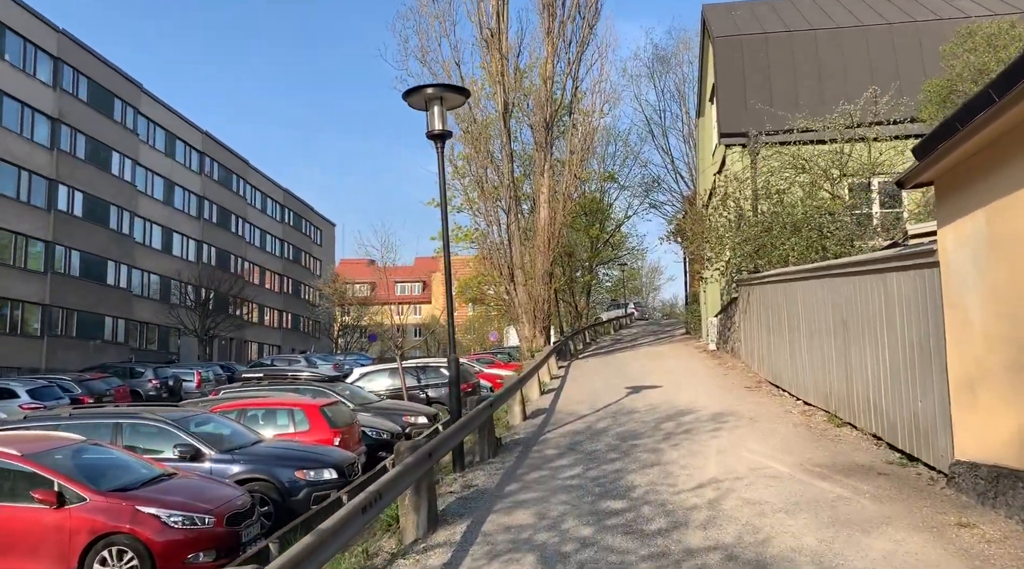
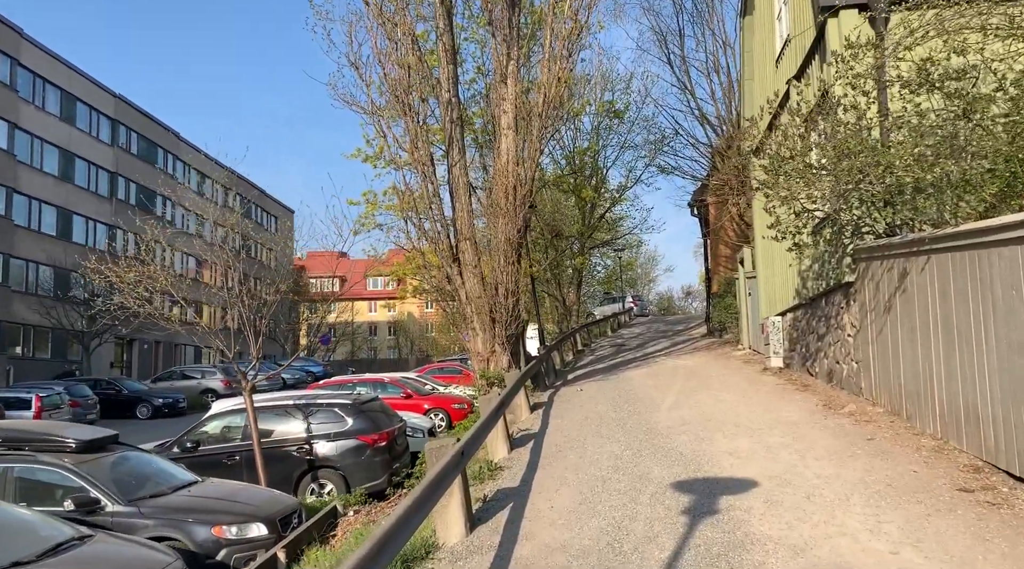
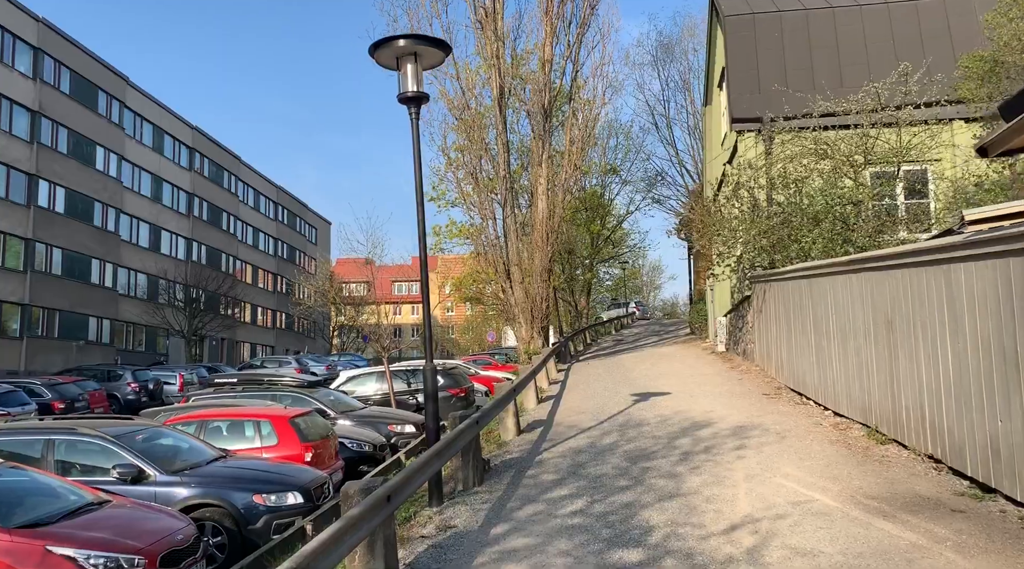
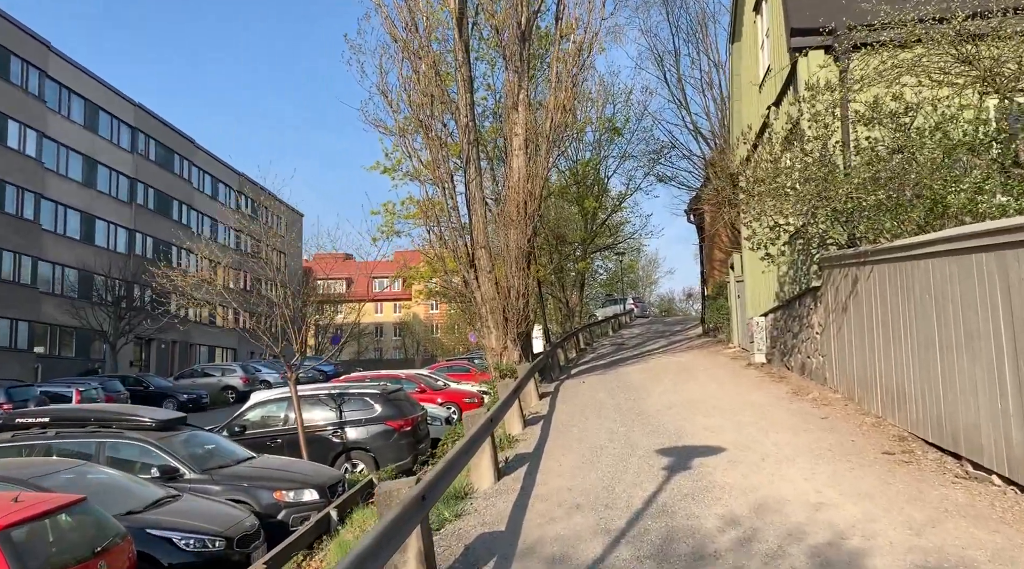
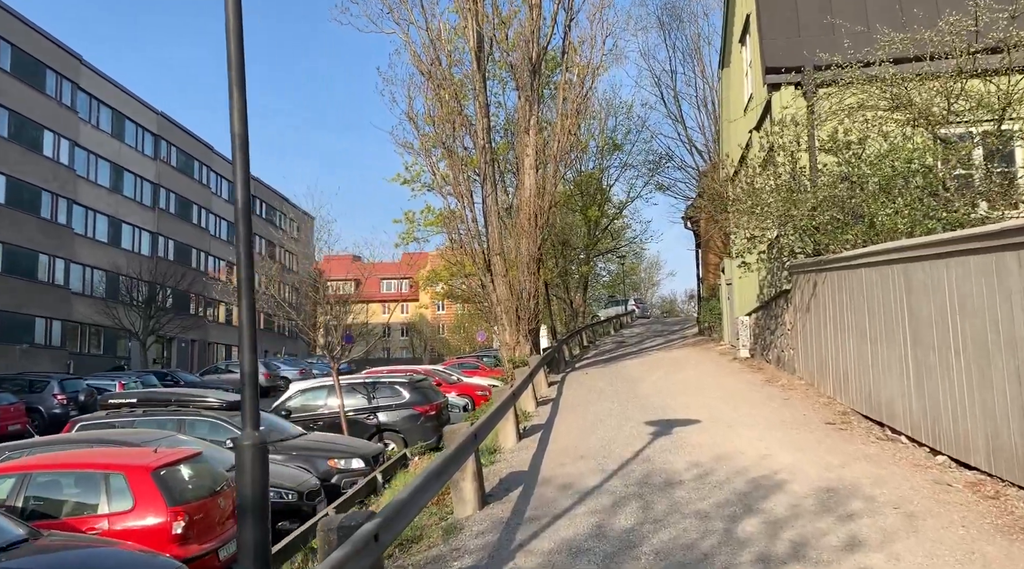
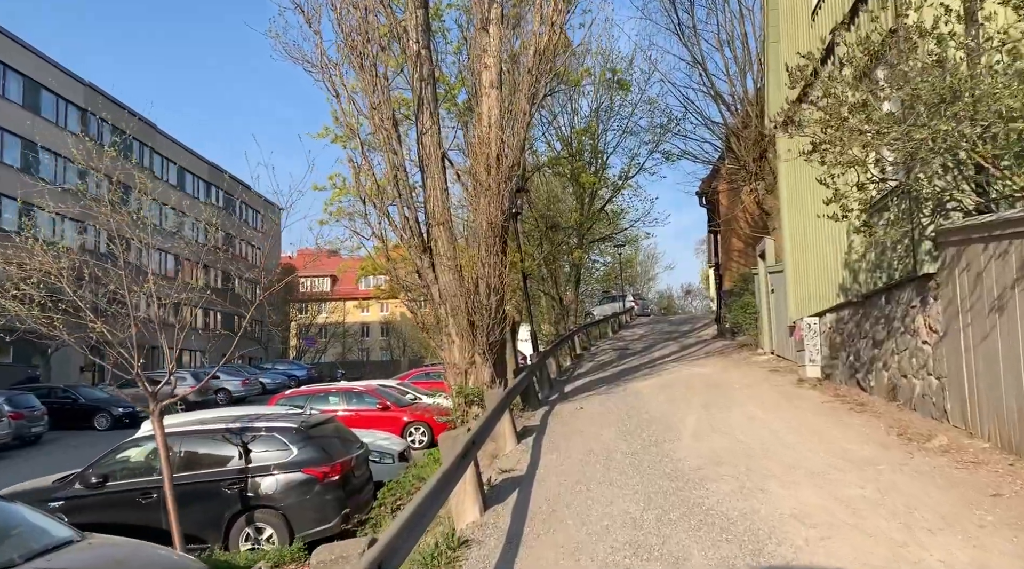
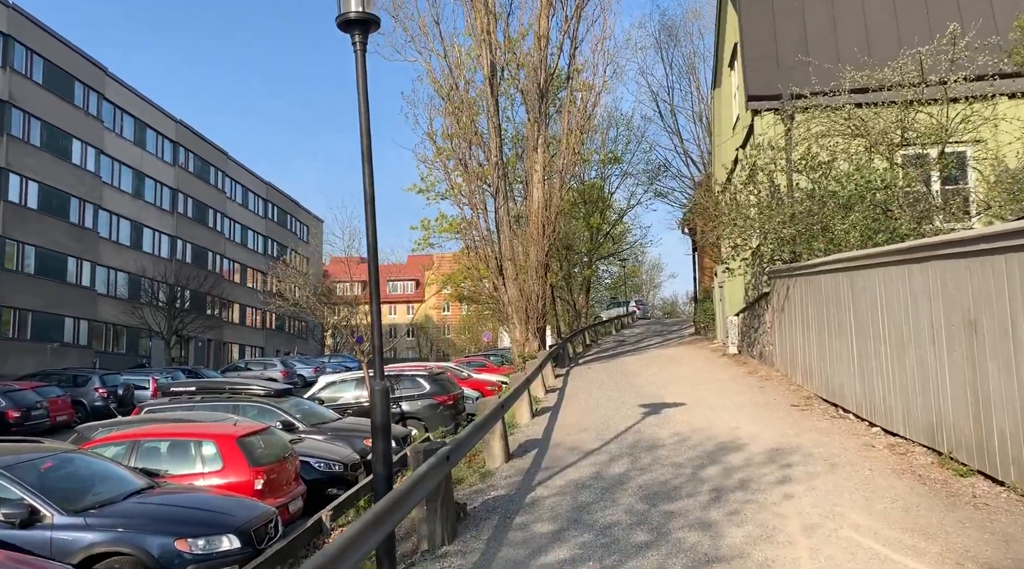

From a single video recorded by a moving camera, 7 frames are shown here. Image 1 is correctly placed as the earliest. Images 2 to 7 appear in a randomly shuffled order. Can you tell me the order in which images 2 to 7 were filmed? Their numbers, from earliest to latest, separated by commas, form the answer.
3, 7, 5, 4, 2, 6
